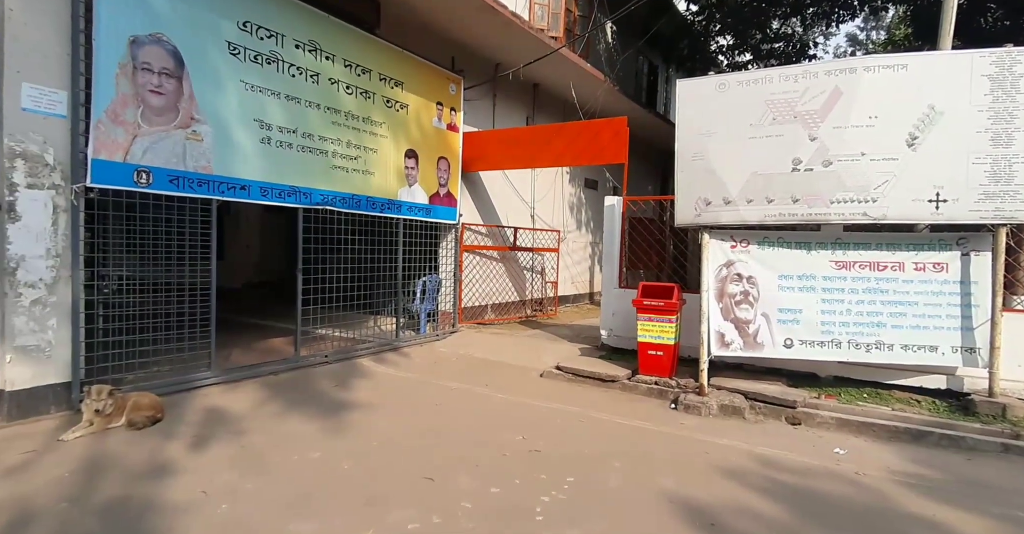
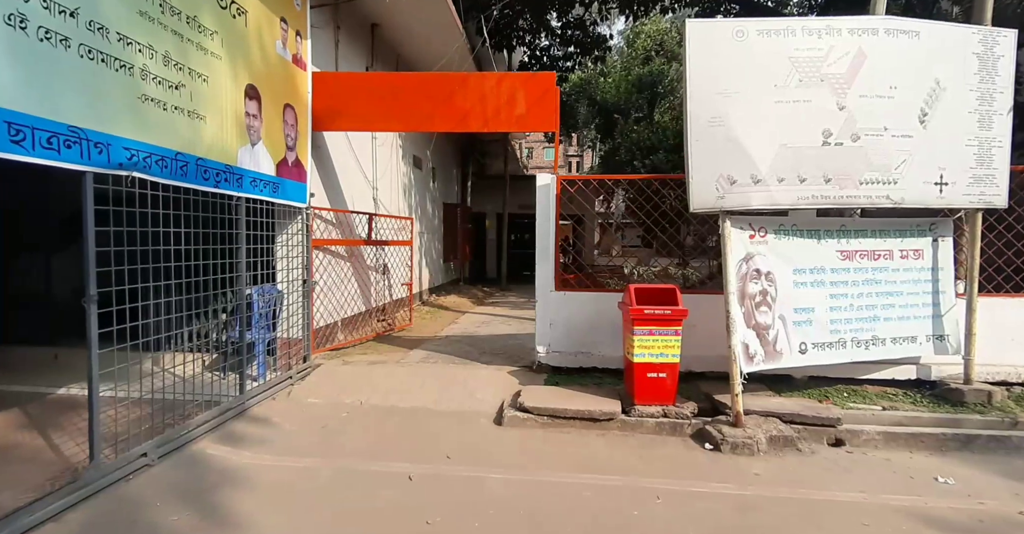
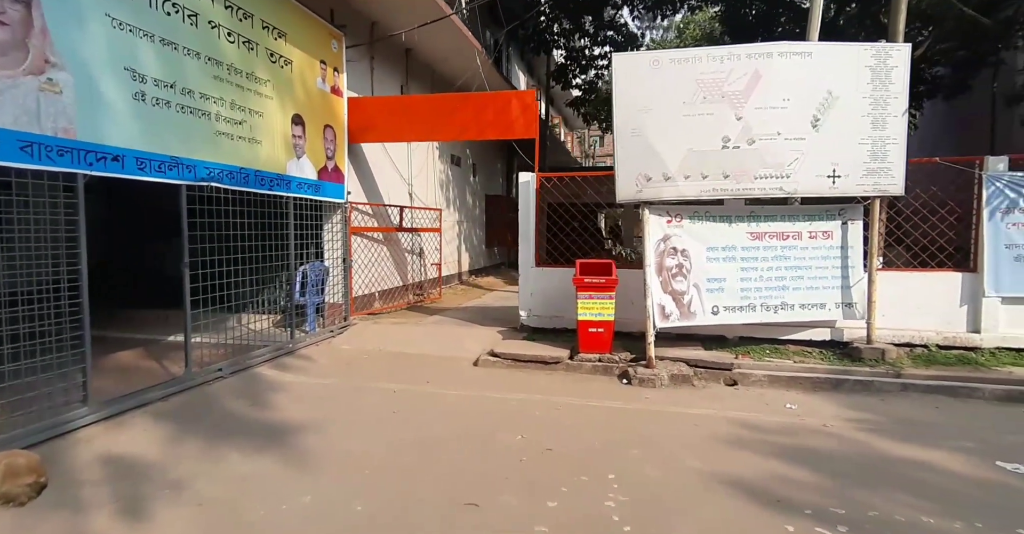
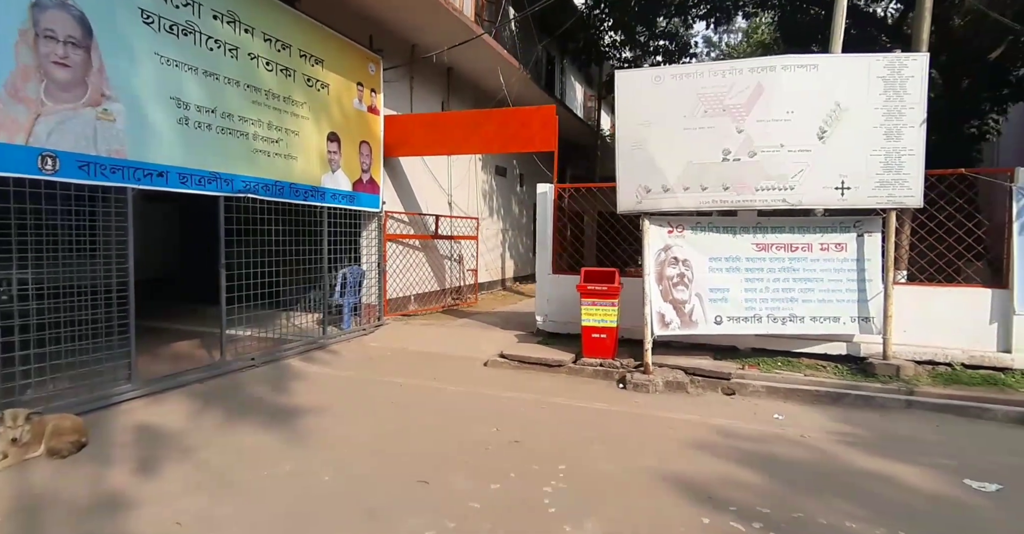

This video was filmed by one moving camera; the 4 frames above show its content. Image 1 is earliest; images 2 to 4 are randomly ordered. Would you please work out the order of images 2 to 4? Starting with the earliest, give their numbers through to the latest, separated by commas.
4, 3, 2
